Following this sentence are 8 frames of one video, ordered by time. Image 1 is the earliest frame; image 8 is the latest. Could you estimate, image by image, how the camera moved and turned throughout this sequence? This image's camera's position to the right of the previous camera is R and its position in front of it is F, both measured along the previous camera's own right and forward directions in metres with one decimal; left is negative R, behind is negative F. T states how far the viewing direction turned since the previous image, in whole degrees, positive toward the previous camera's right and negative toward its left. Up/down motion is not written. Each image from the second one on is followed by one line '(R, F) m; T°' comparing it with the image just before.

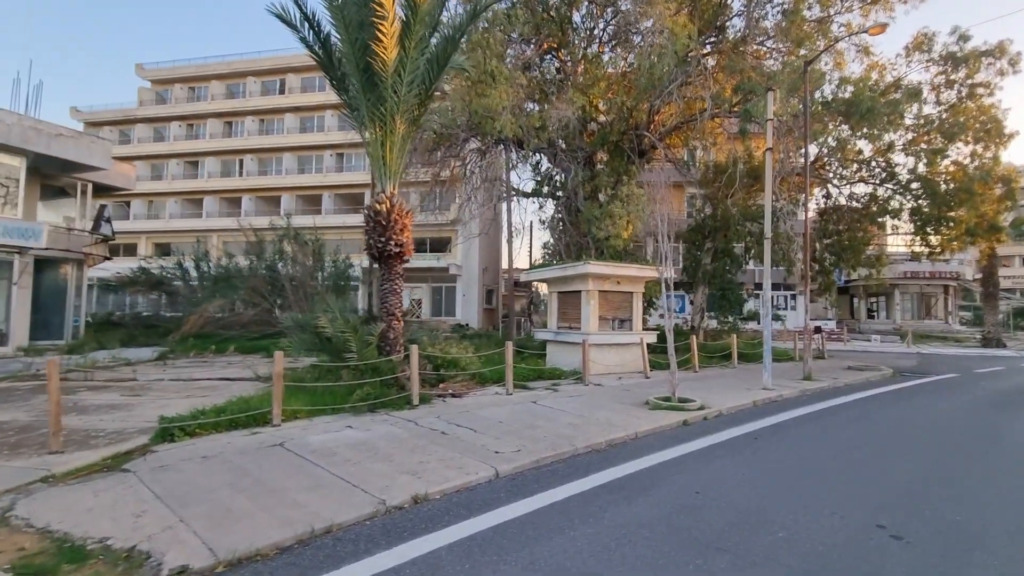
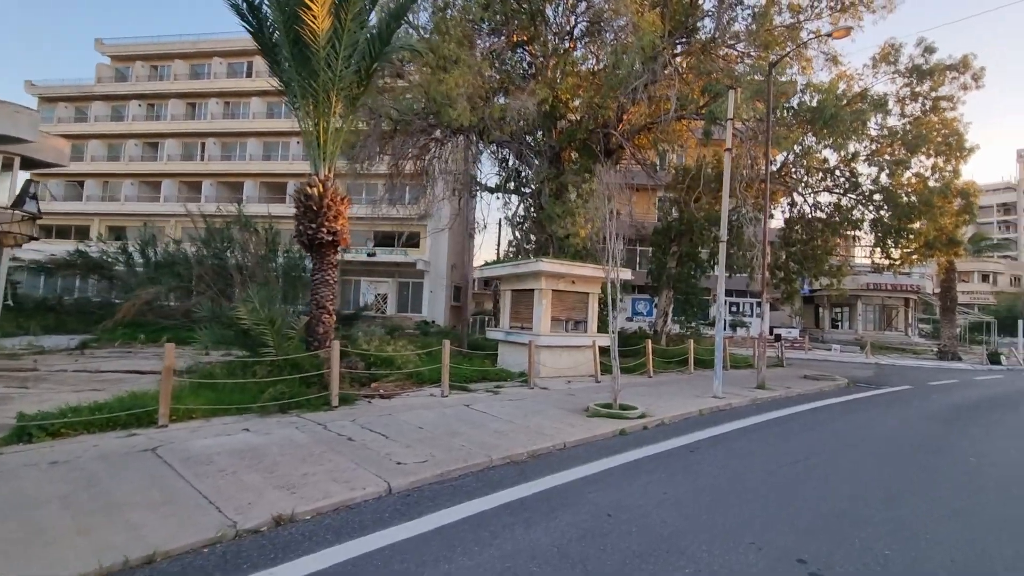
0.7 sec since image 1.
(+0.8, +0.7) m; +3°
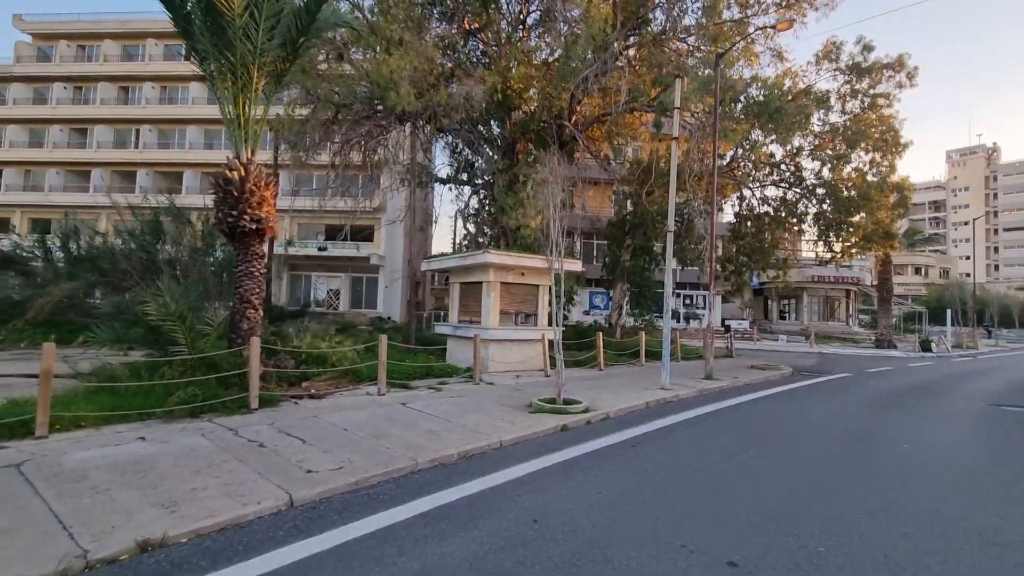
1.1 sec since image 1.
(+0.4, +0.5) m; +4°
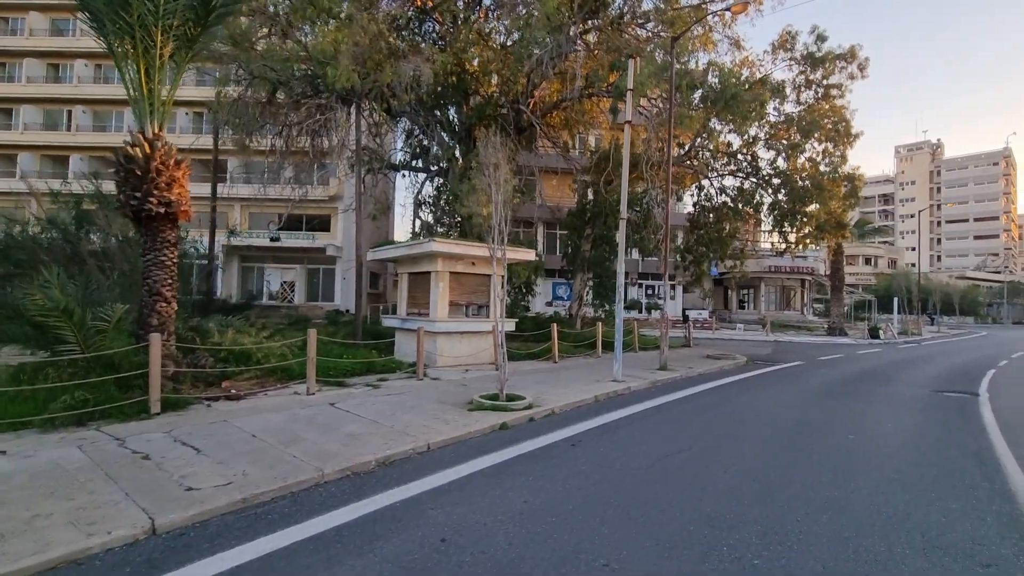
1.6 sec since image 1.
(+0.5, +0.6) m; +4°
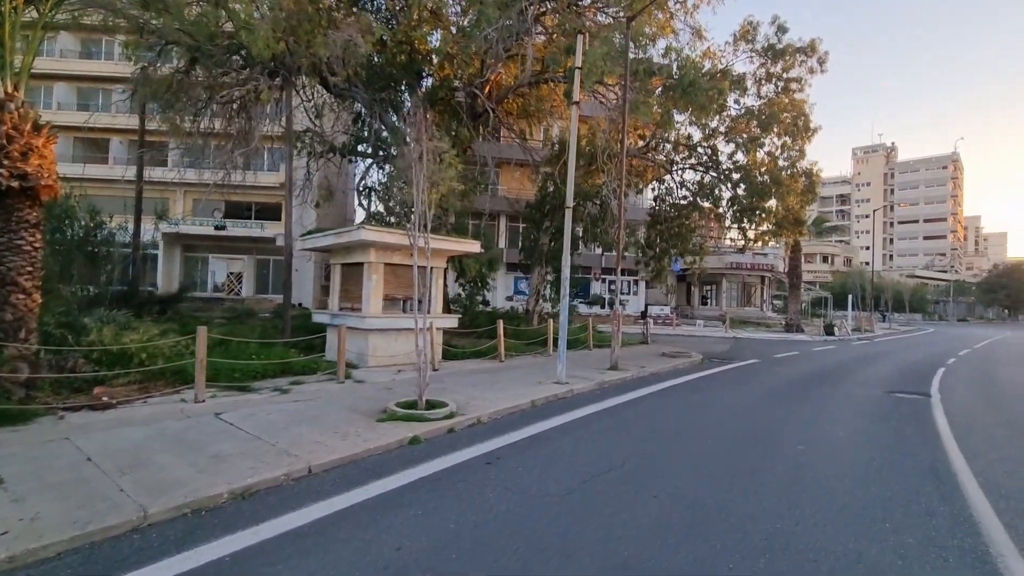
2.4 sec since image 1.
(+0.8, +1.0) m; +3°
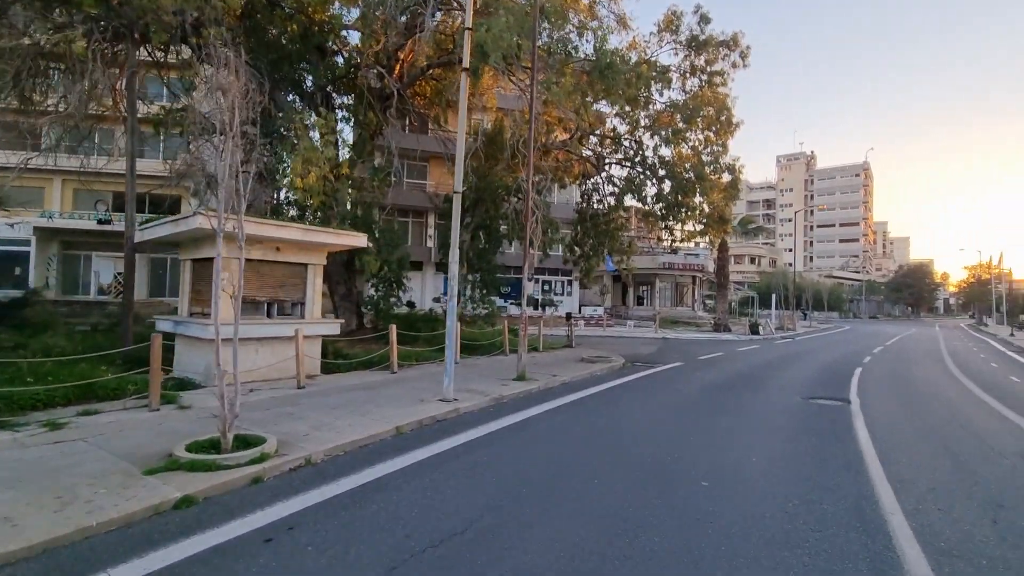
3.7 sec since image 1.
(+1.3, +1.6) m; +6°
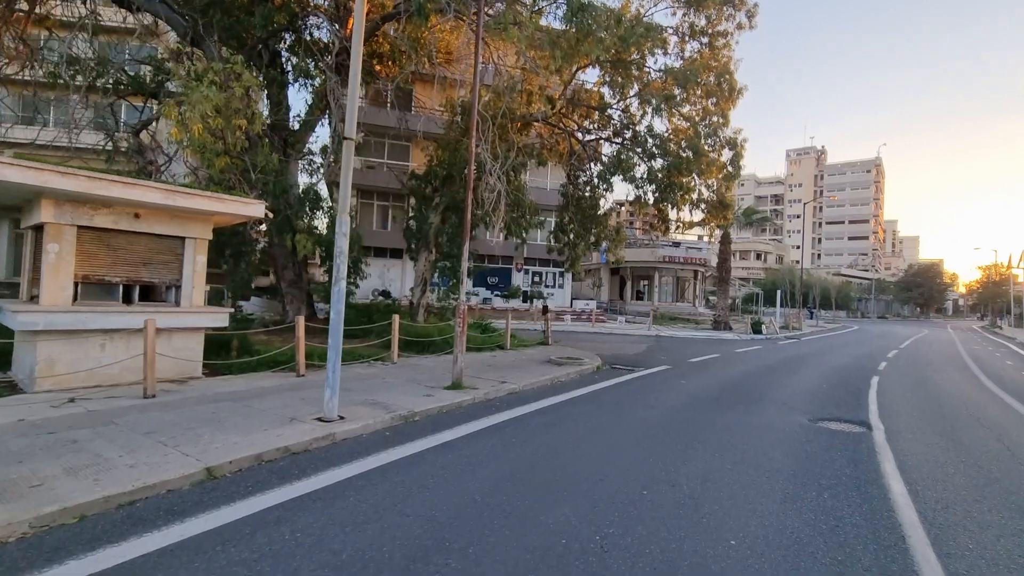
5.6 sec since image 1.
(+1.3, +2.4) m; -1°
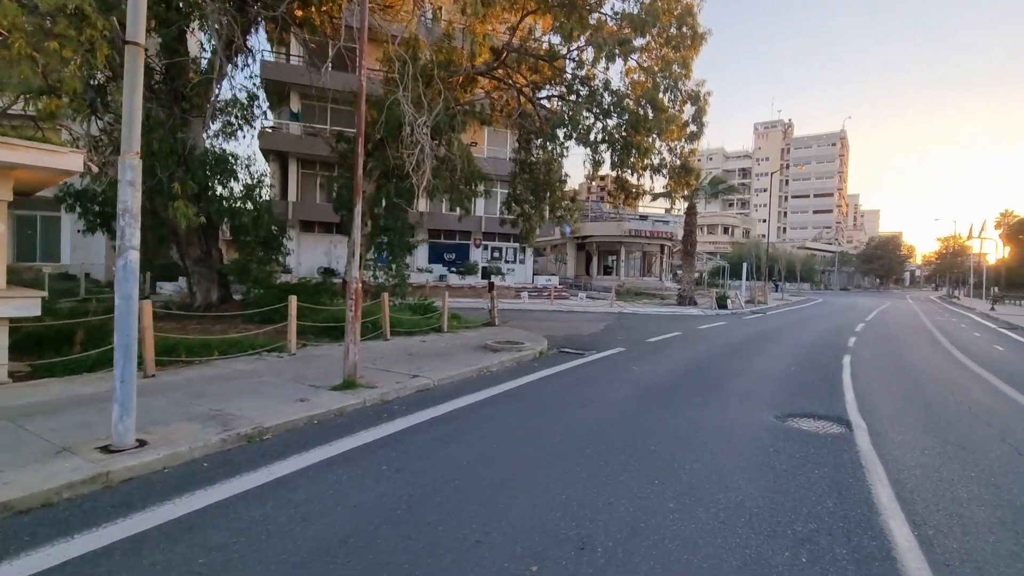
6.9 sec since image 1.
(+1.0, +1.8) m; +3°
